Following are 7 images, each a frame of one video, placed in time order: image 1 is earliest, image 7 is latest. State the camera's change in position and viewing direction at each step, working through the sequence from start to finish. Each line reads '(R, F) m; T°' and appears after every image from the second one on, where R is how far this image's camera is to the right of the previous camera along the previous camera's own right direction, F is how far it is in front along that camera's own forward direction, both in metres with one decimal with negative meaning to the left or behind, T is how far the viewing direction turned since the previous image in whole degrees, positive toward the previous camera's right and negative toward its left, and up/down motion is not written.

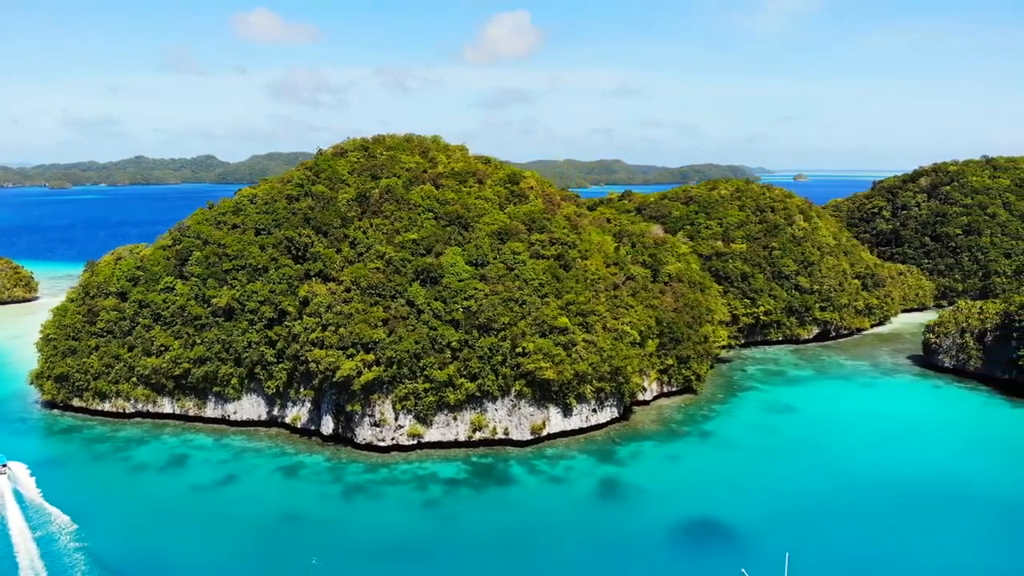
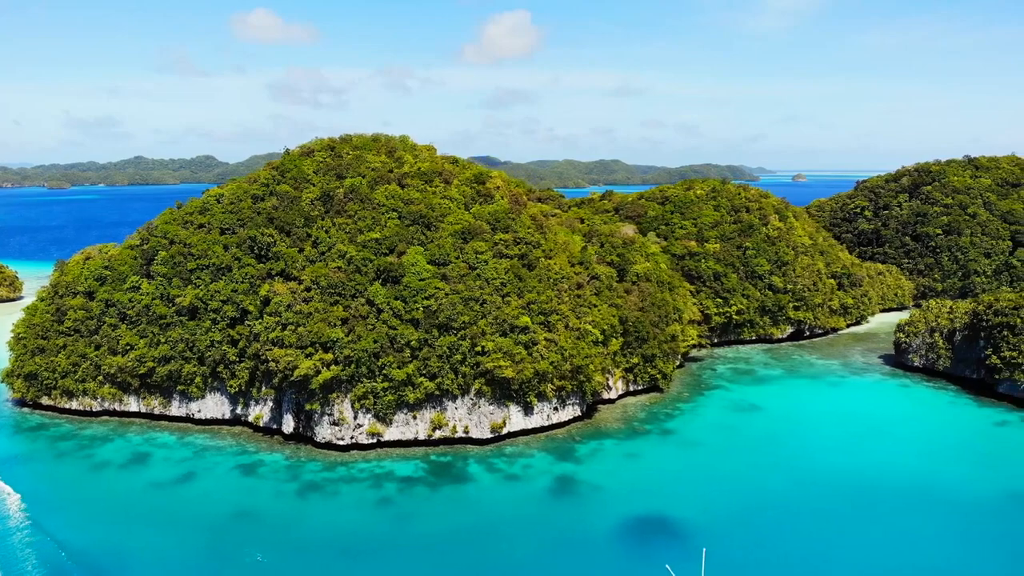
(+2.2, -0.2) m; 0°
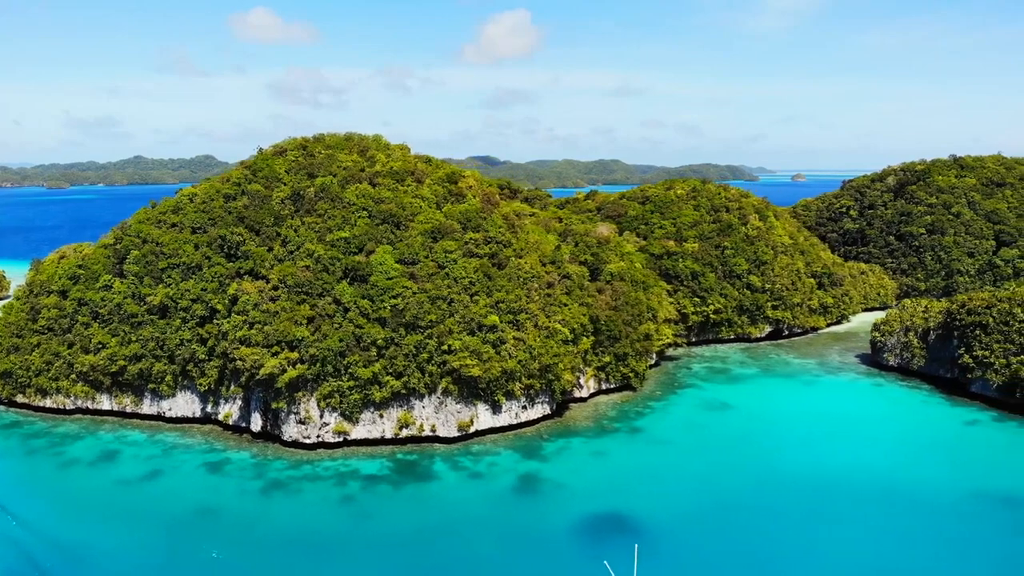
(+1.8, -0.1) m; 0°
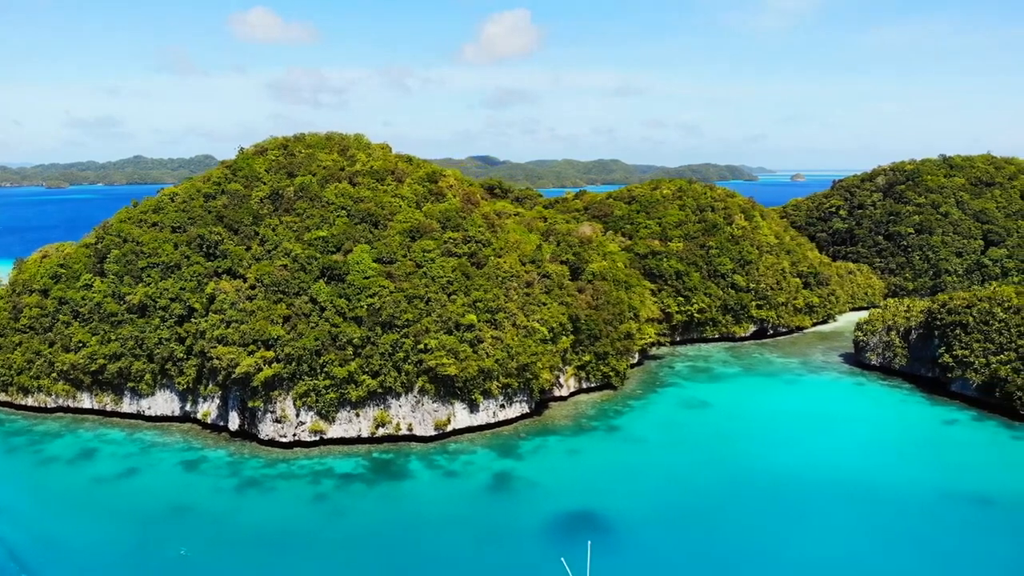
(+1.3, -0.1) m; 0°
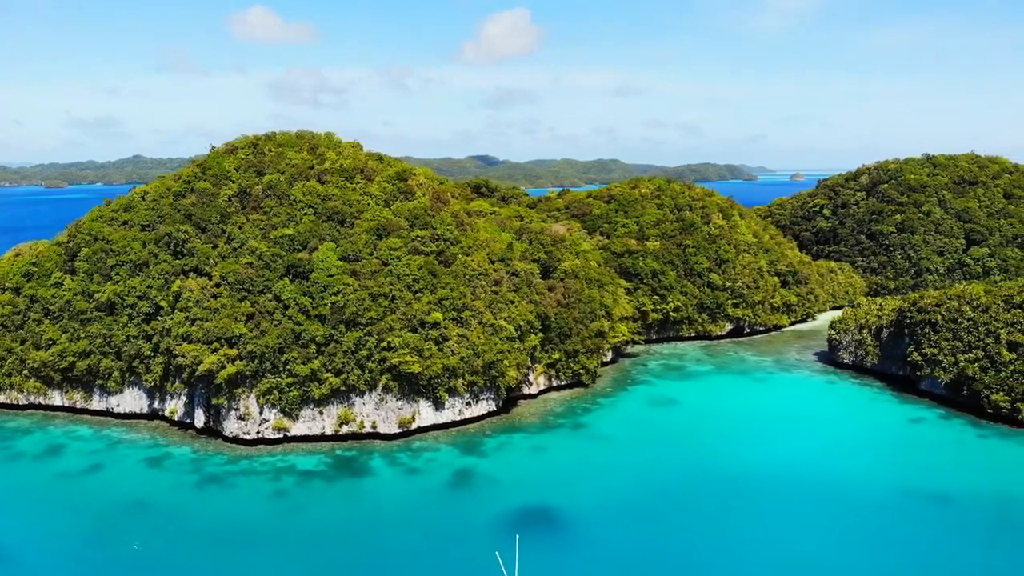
(+2.0, -0.1) m; 0°
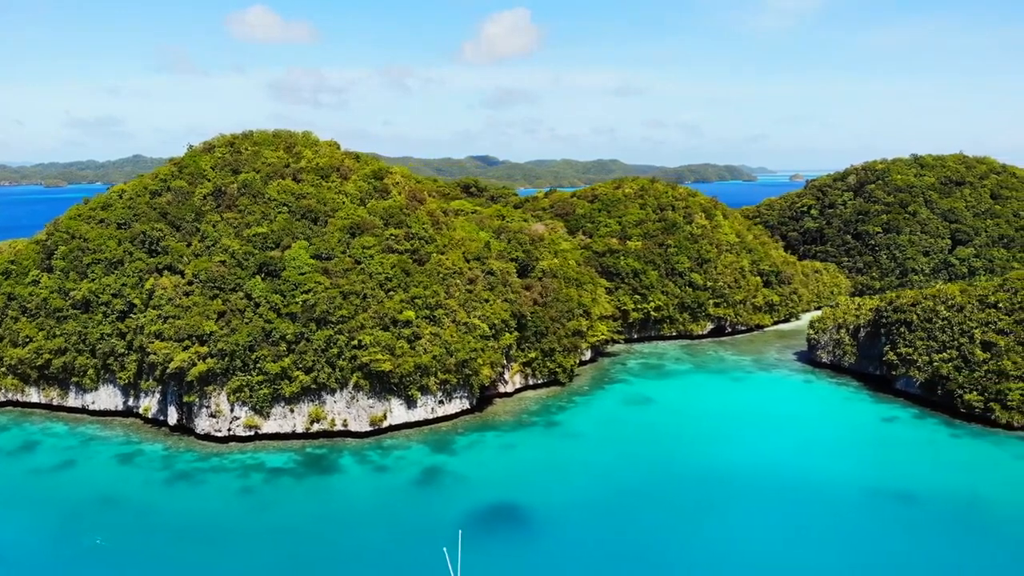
(+1.6, -0.1) m; 0°
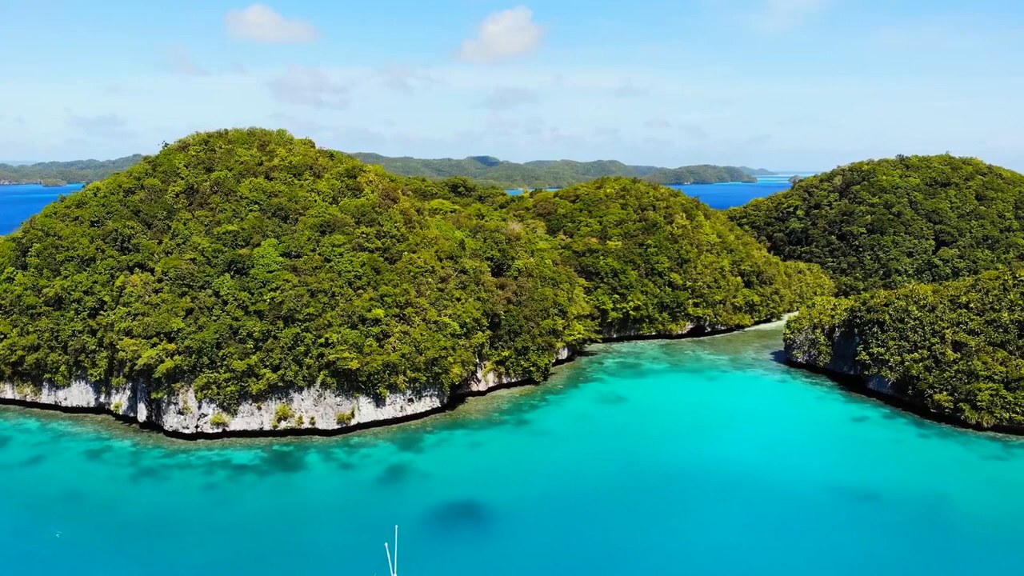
(+1.8, -0.1) m; 0°
